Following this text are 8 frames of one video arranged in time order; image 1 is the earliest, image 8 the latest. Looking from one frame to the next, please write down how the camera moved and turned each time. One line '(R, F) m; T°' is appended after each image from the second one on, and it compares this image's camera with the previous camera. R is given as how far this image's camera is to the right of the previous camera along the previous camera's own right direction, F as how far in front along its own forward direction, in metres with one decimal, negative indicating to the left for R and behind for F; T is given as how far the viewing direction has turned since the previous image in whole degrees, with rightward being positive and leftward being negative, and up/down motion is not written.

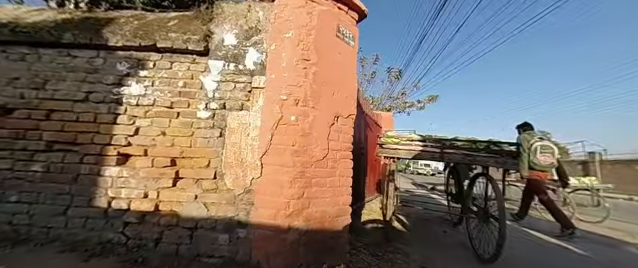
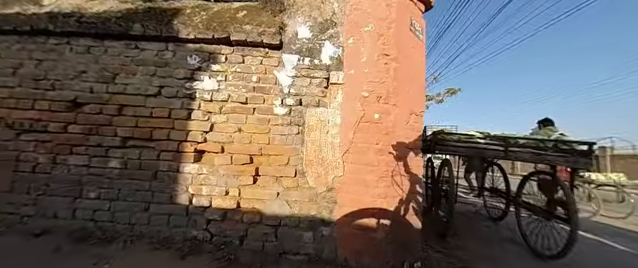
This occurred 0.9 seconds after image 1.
(-0.7, 0.0) m; 0°
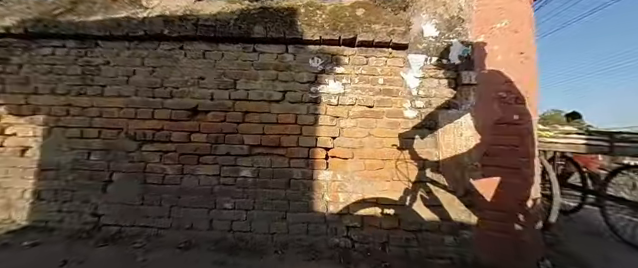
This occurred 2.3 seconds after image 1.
(-1.1, +0.1) m; 0°
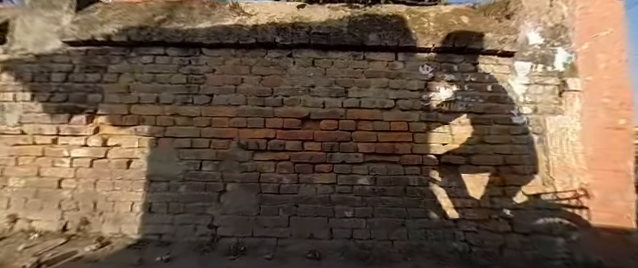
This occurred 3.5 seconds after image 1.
(-1.0, 0.0) m; +2°
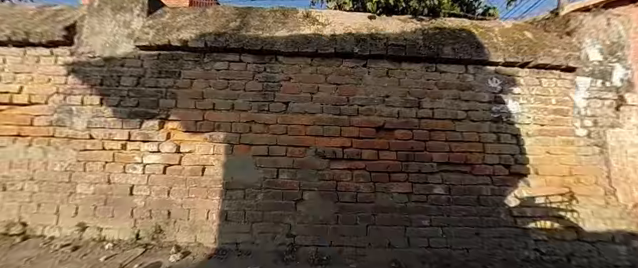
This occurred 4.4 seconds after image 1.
(-0.7, 0.0) m; +2°
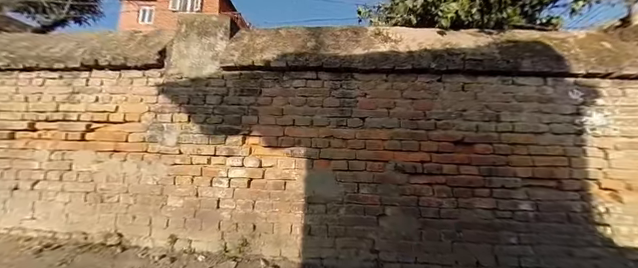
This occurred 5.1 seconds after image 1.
(-0.5, 0.0) m; -3°
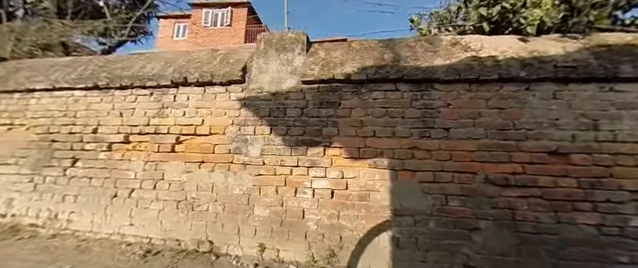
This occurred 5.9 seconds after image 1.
(-0.6, 0.0) m; -4°
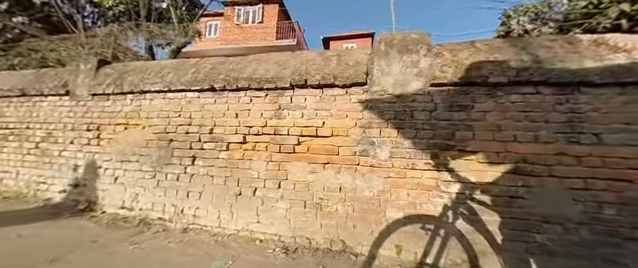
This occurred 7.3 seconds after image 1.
(-1.1, 0.0) m; -3°
